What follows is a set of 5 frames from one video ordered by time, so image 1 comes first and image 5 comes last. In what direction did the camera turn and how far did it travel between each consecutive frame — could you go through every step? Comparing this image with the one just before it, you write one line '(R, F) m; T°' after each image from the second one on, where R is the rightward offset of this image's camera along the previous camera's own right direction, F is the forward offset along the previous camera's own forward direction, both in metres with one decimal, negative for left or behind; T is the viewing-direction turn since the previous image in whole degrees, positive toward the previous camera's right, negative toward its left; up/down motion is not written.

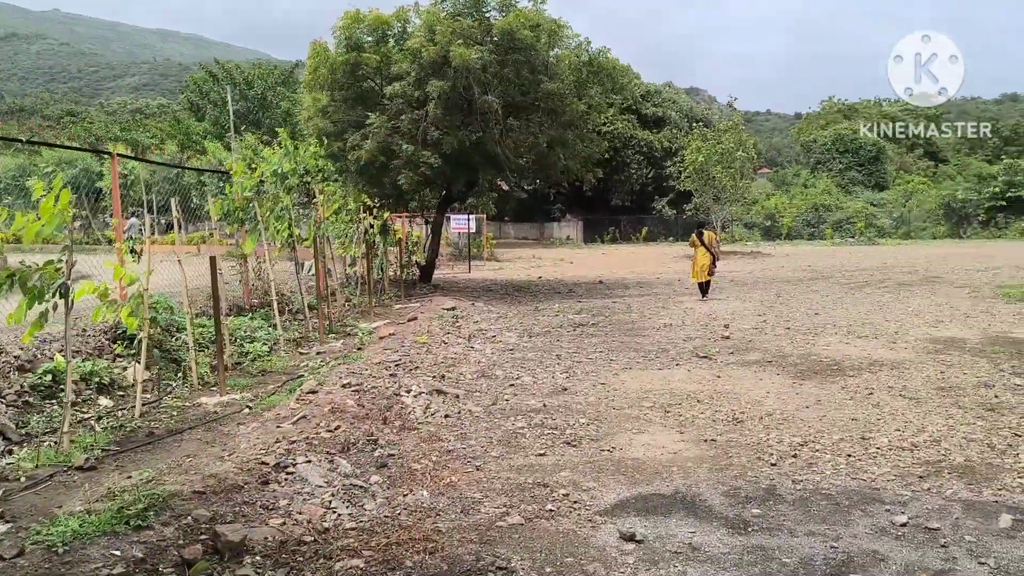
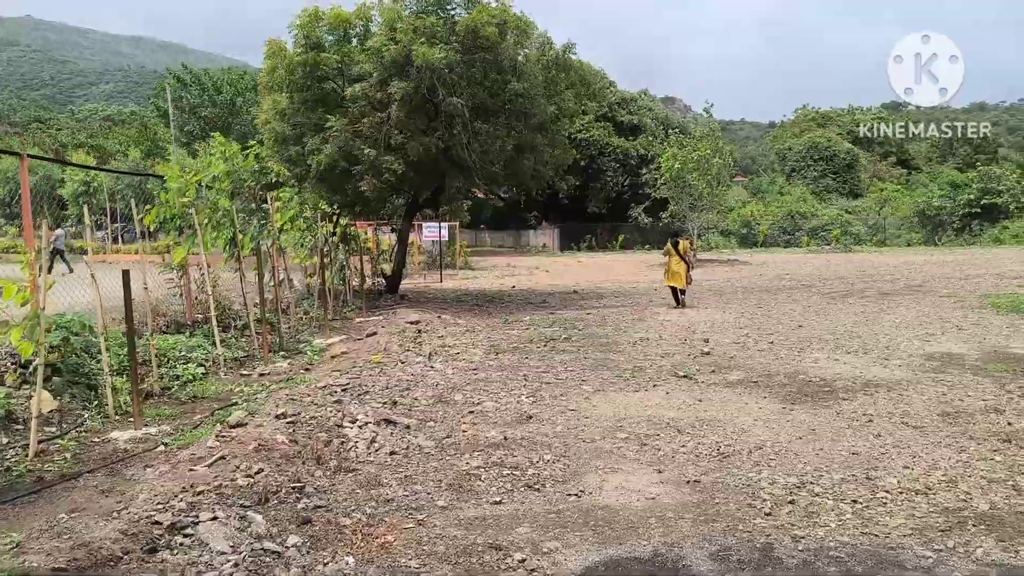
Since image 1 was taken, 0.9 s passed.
(+0.1, +0.7) m; +2°
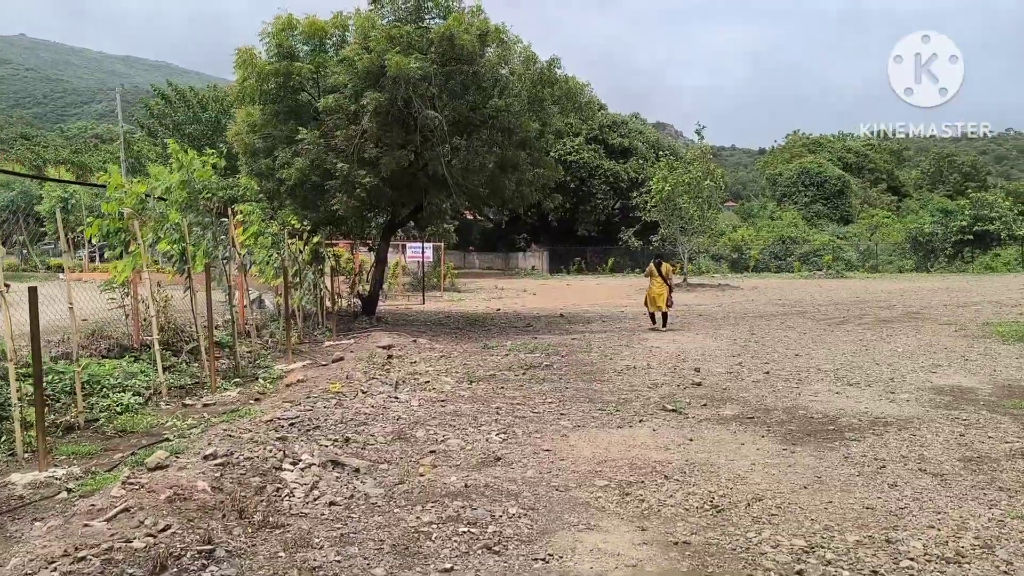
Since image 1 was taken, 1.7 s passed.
(+0.1, +0.6) m; +1°
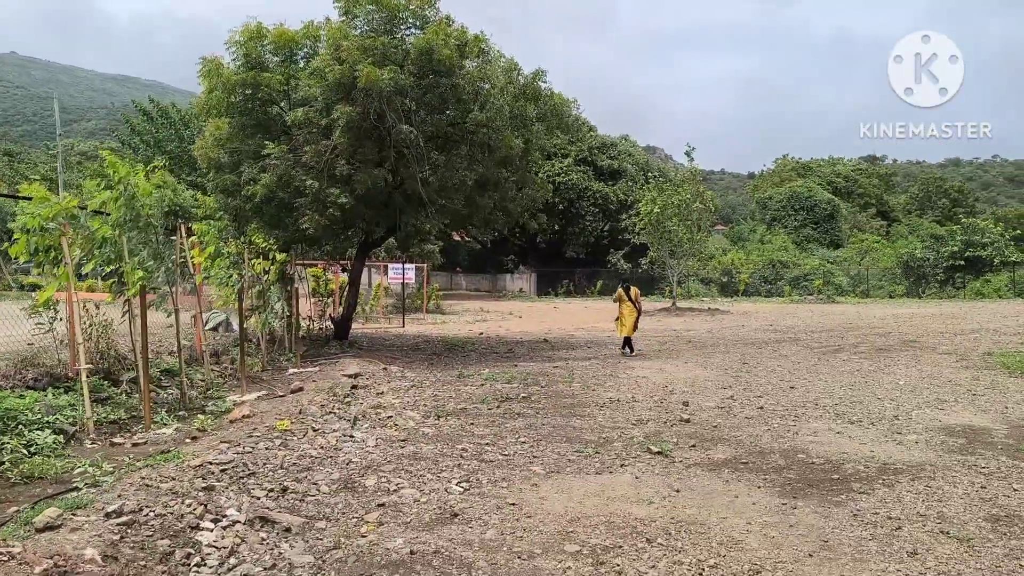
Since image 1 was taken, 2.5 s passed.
(+0.1, +0.6) m; +1°
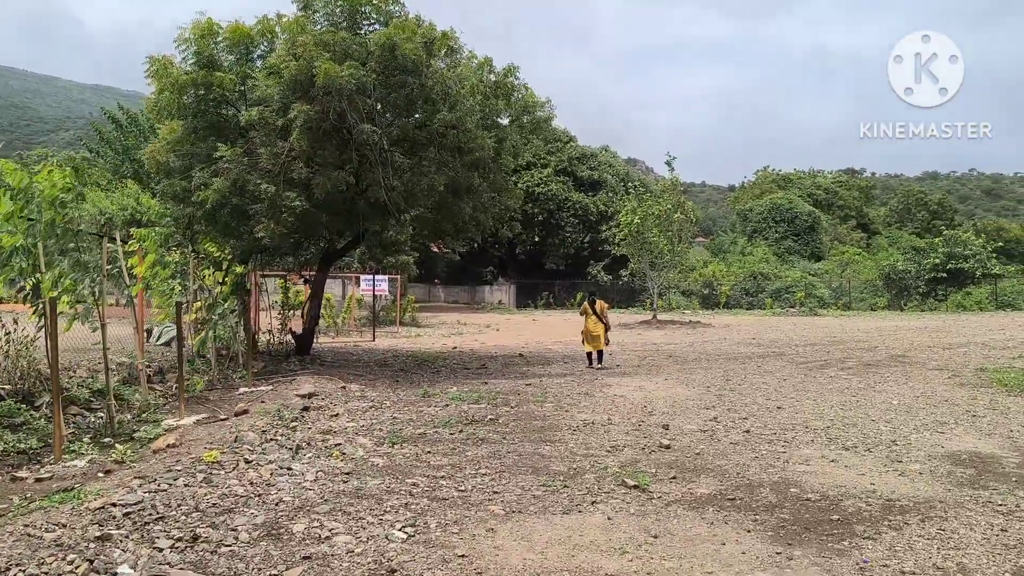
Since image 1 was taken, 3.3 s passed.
(+0.1, +0.6) m; +1°
